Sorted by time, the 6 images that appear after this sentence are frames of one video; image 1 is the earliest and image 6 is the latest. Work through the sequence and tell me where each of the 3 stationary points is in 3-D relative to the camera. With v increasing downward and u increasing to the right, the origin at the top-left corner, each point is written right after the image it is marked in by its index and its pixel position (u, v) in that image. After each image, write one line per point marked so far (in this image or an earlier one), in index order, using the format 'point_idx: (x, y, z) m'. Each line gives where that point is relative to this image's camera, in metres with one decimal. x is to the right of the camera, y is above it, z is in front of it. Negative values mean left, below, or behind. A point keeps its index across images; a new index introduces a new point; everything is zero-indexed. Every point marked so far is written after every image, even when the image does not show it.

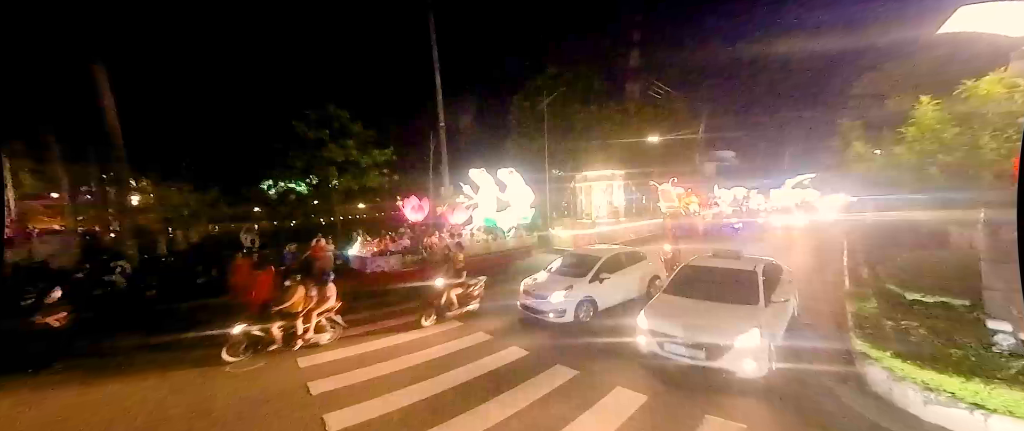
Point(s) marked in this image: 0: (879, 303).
0: (+6.9, -1.6, +7.5) m
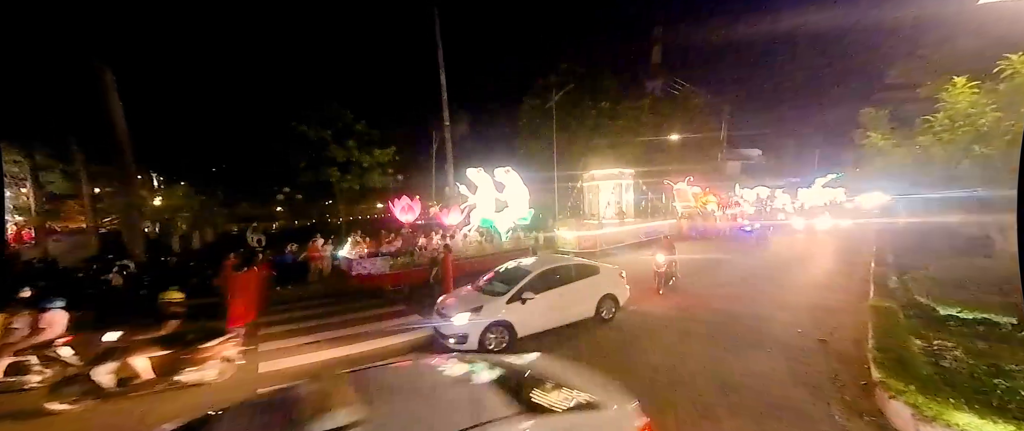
0: (+6.4, -1.7, +6.5) m
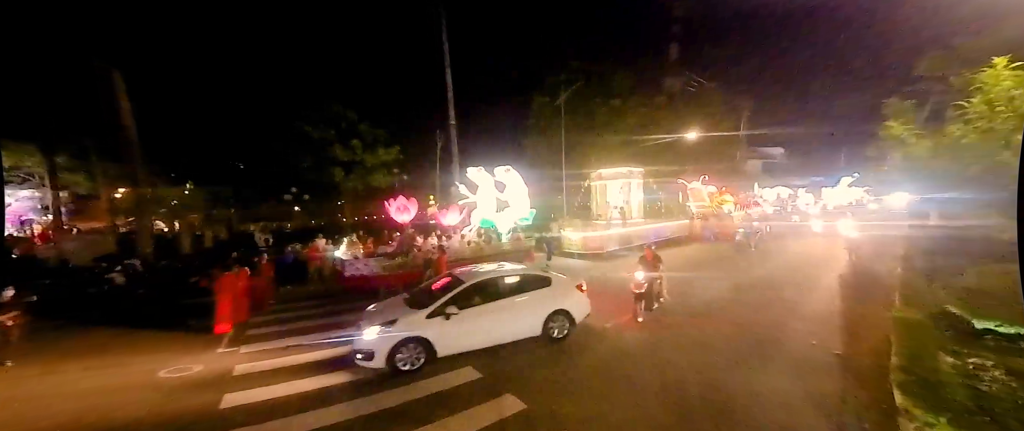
0: (+6.1, -1.7, +5.8) m
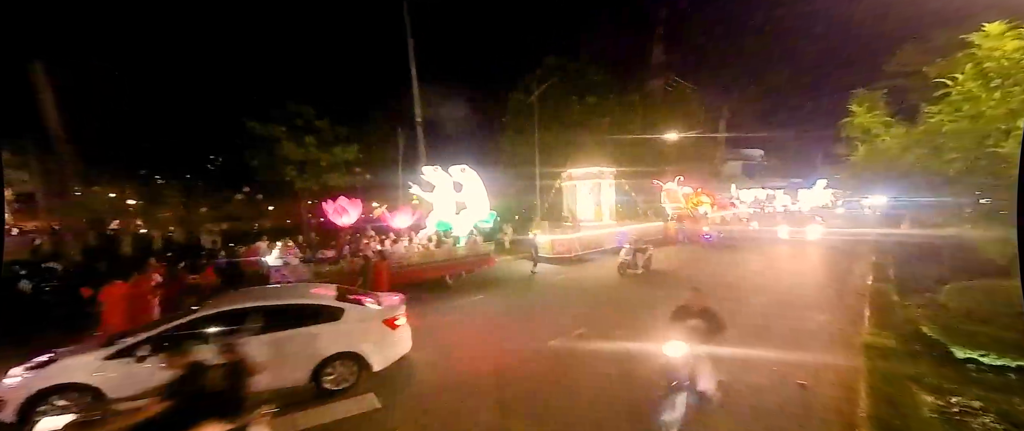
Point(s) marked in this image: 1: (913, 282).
0: (+4.9, -1.8, +5.0) m
1: (+9.2, -1.5, +9.2) m
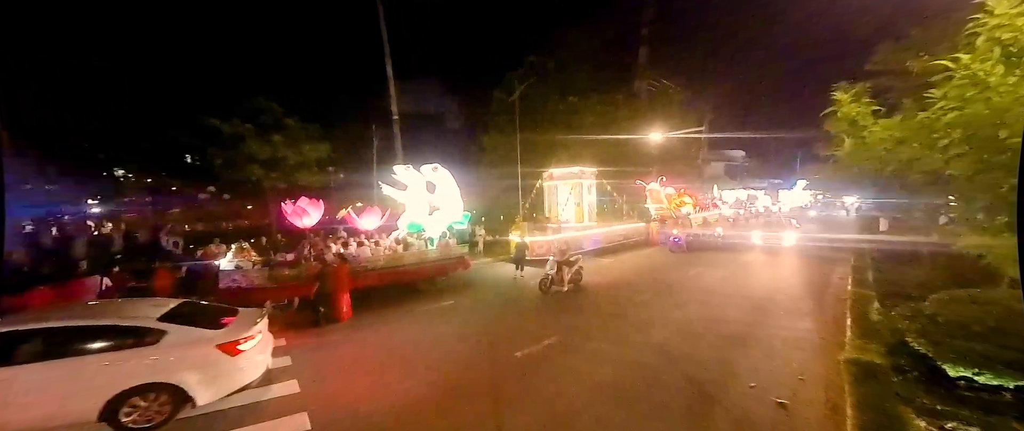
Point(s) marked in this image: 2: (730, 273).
0: (+4.4, -1.8, +4.6) m
1: (+8.5, -1.6, +8.9) m
2: (+6.7, -1.7, +12.5) m
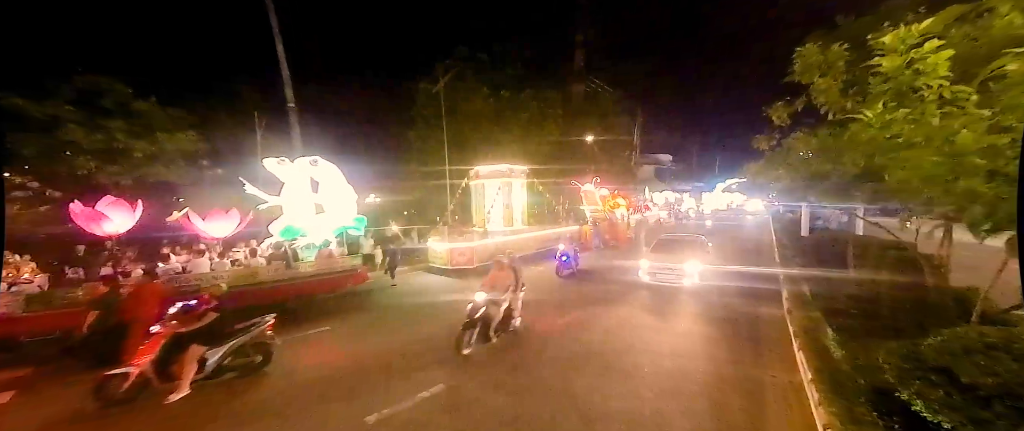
0: (+3.0, -1.9, +3.0) m
1: (+6.4, -1.6, +7.9) m
2: (+4.2, -1.8, +11.1) m
